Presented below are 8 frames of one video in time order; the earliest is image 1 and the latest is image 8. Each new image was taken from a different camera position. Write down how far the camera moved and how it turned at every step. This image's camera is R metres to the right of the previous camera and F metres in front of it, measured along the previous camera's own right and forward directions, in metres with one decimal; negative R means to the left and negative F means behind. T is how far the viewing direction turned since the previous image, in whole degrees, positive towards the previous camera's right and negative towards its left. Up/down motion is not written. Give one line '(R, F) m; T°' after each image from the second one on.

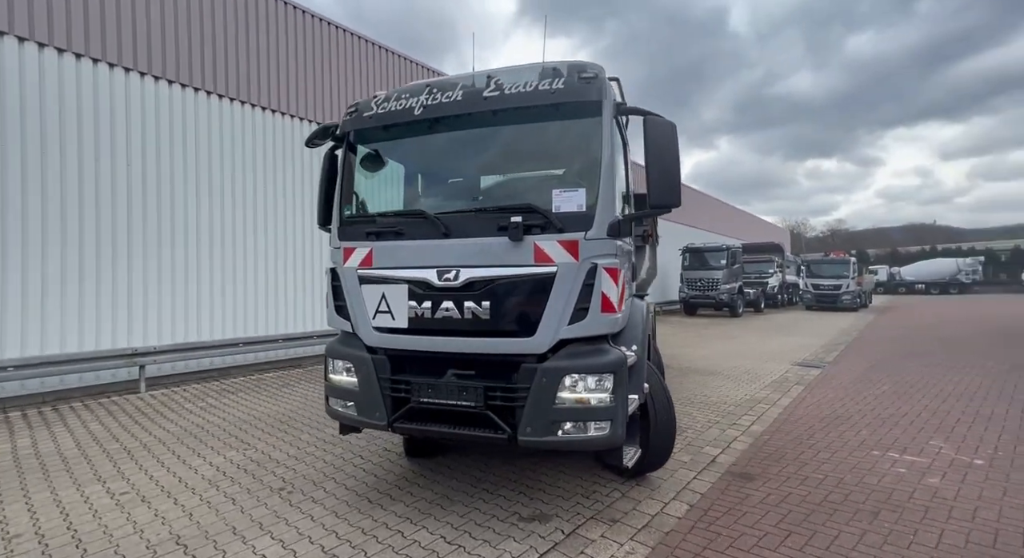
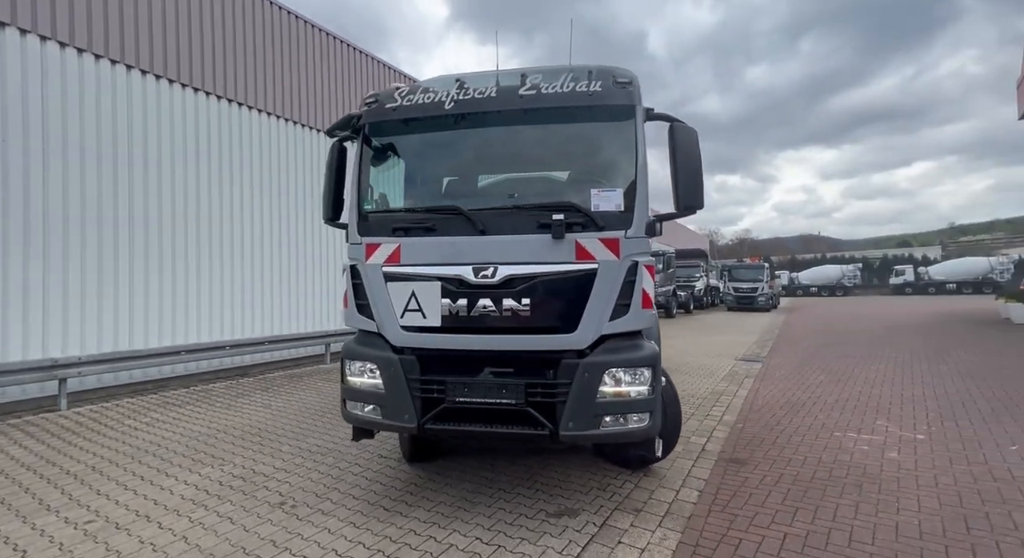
(-0.8, 0.0) m; +9°
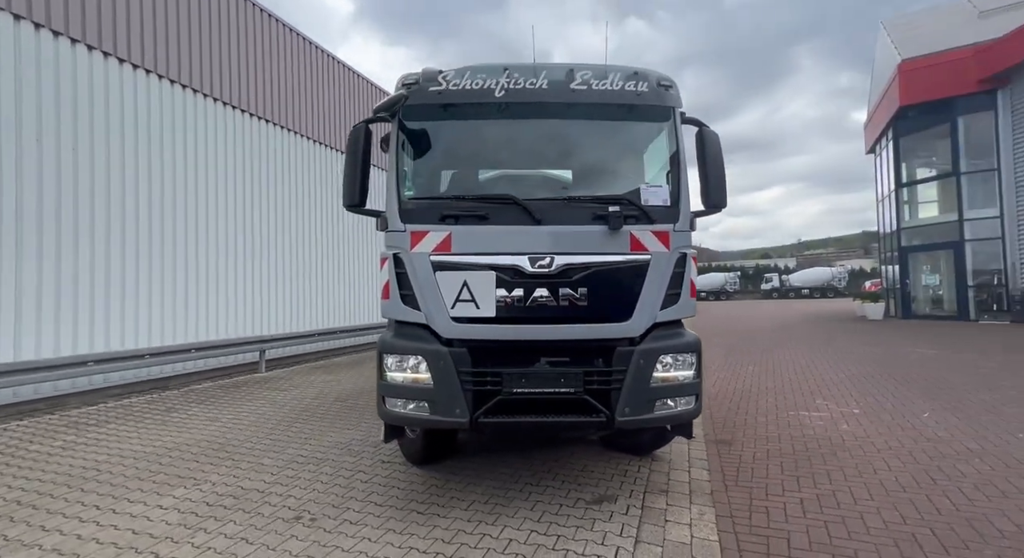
(-1.1, +0.1) m; +13°
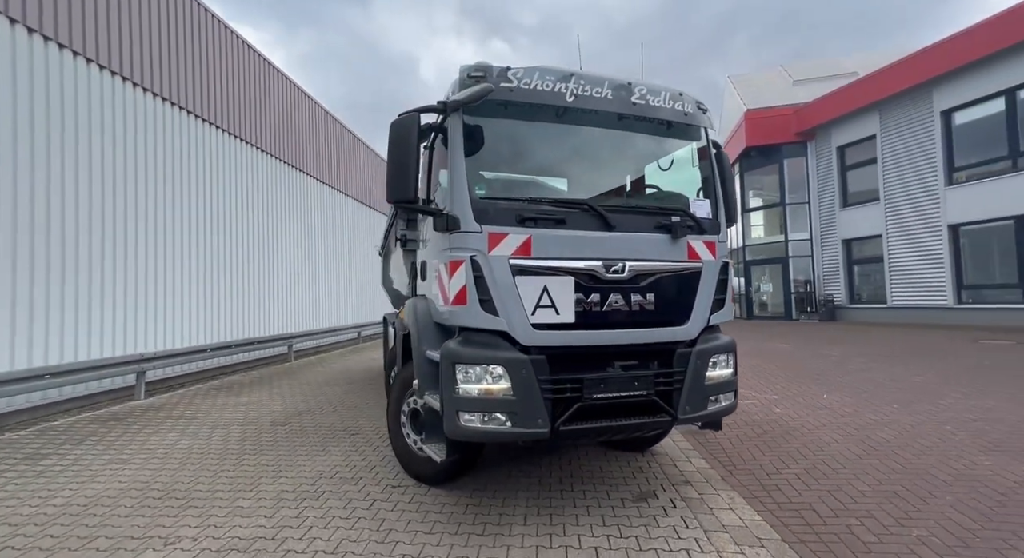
(-1.5, +0.3) m; +18°
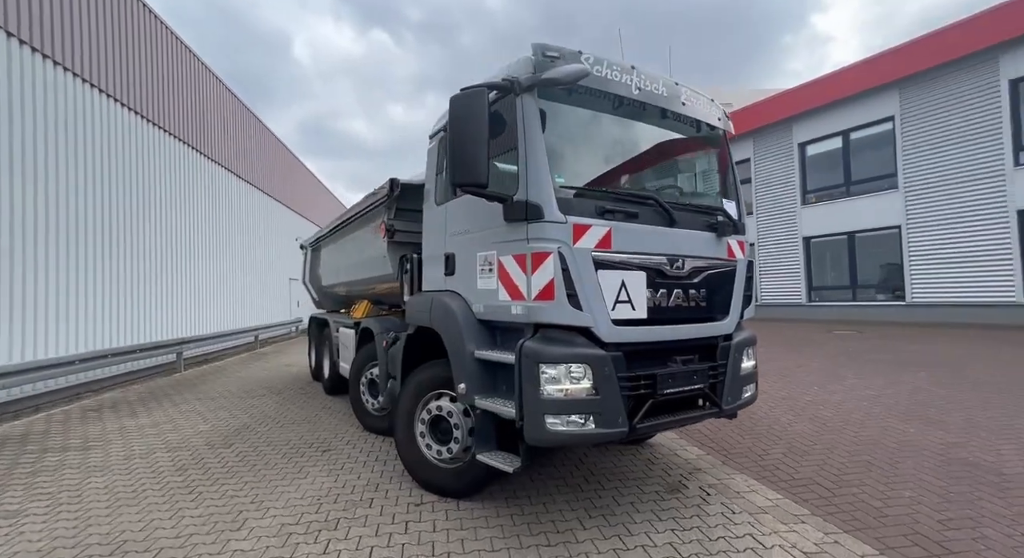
(-1.3, +0.4) m; +15°
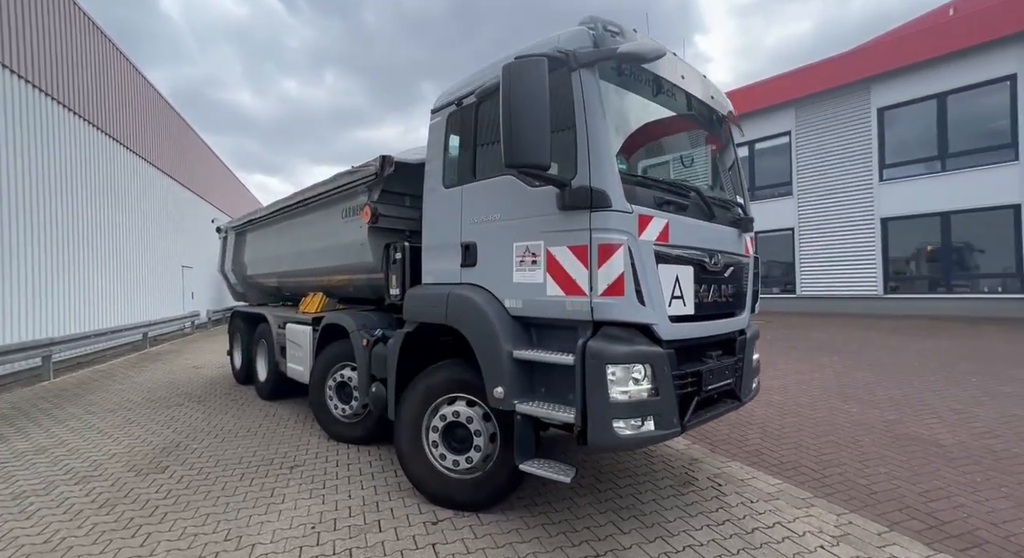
(-0.9, +0.4) m; +12°
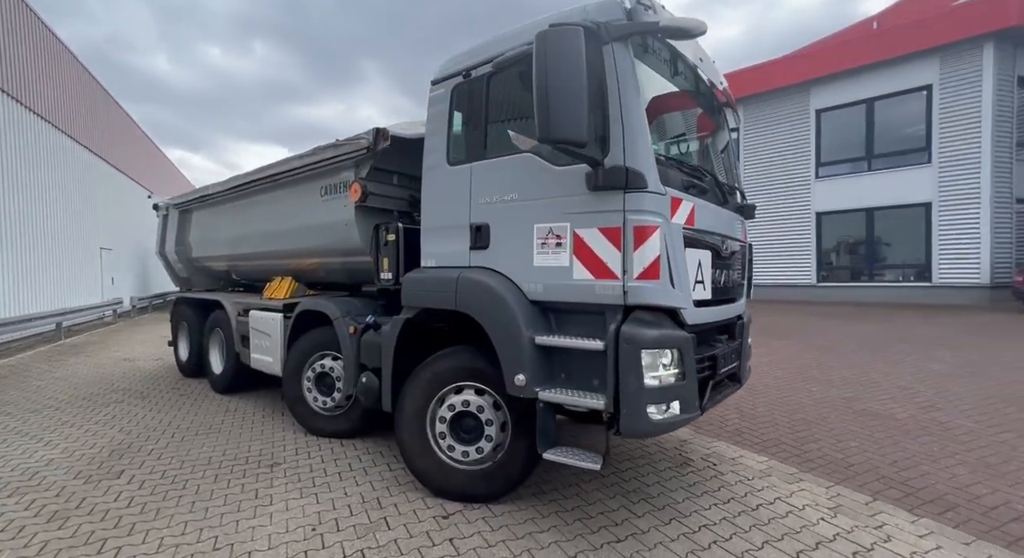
(-0.5, +0.2) m; +7°
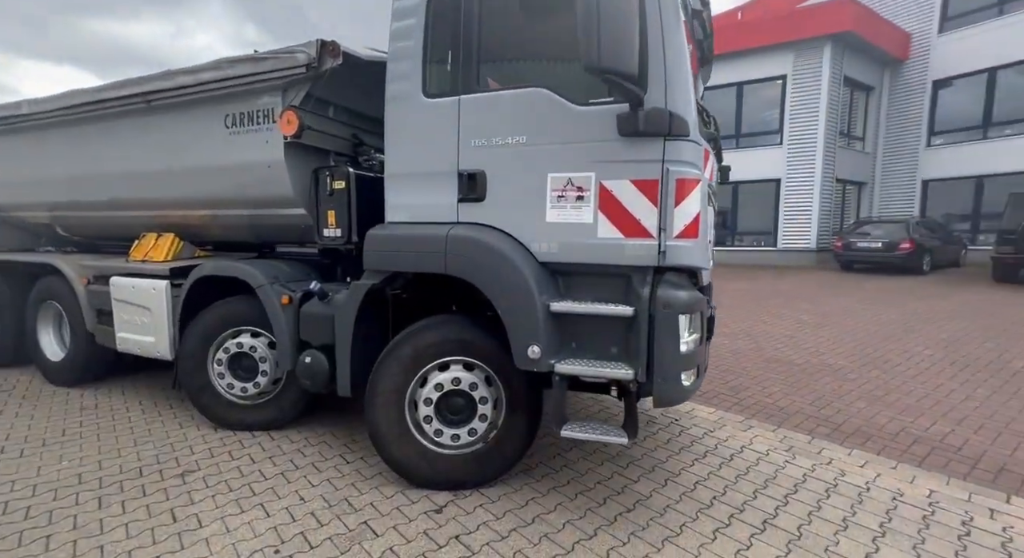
(-0.8, +0.5) m; +16°
